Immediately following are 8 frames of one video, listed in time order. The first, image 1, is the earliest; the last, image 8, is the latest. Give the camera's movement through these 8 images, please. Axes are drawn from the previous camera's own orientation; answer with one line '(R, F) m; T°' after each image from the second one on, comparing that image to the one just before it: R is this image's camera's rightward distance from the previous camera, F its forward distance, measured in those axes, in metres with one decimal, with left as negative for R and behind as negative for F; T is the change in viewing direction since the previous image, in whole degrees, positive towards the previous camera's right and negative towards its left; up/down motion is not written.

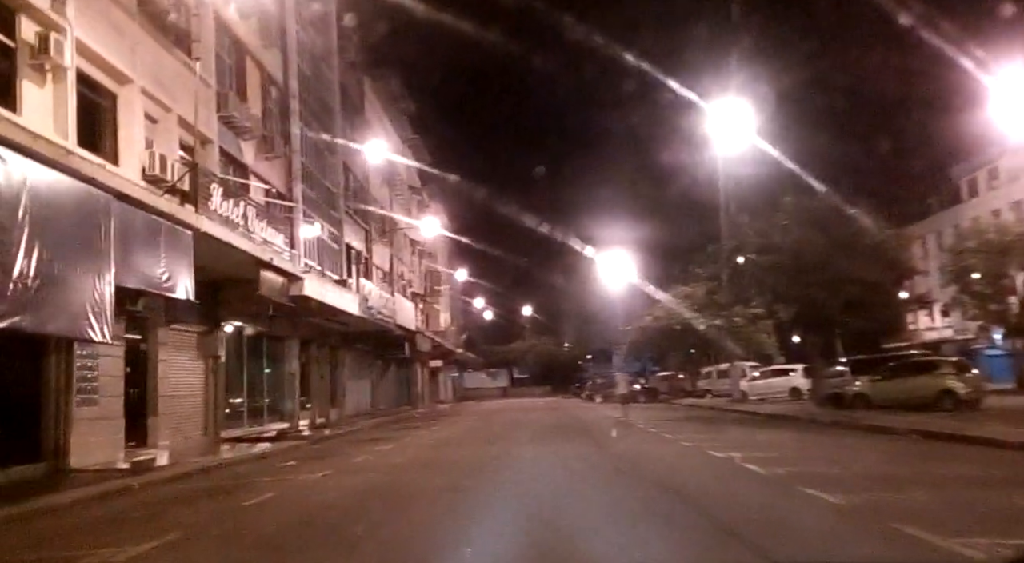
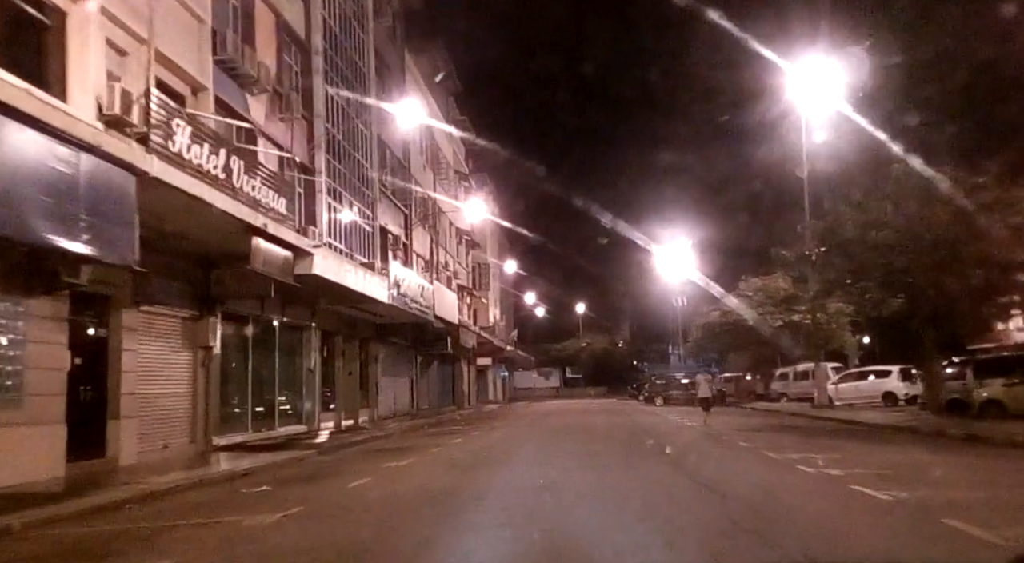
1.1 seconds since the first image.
(0.0, +4.4) m; -4°
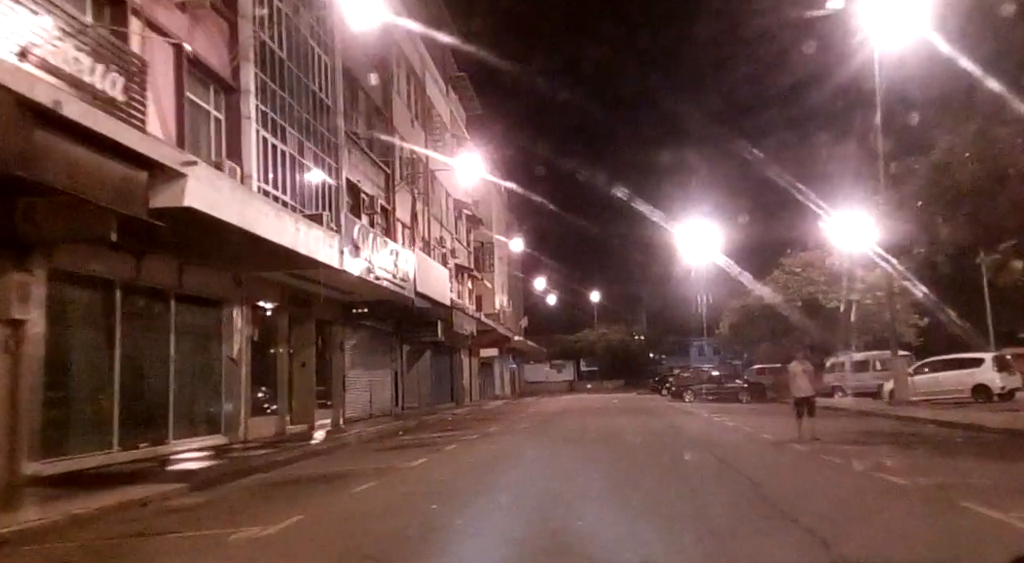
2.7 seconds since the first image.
(+0.4, +7.1) m; -1°
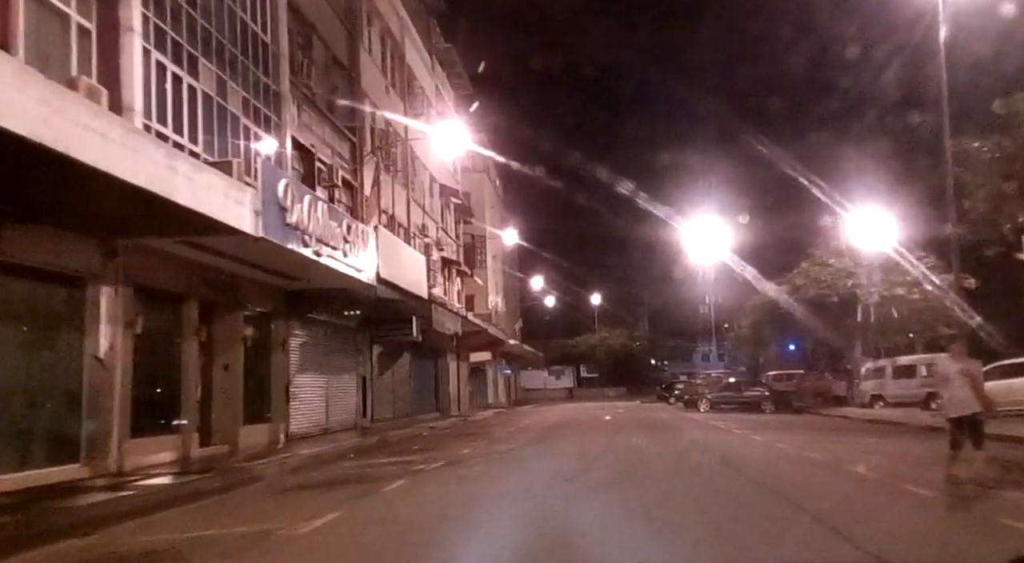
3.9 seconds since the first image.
(+0.4, +5.3) m; 0°
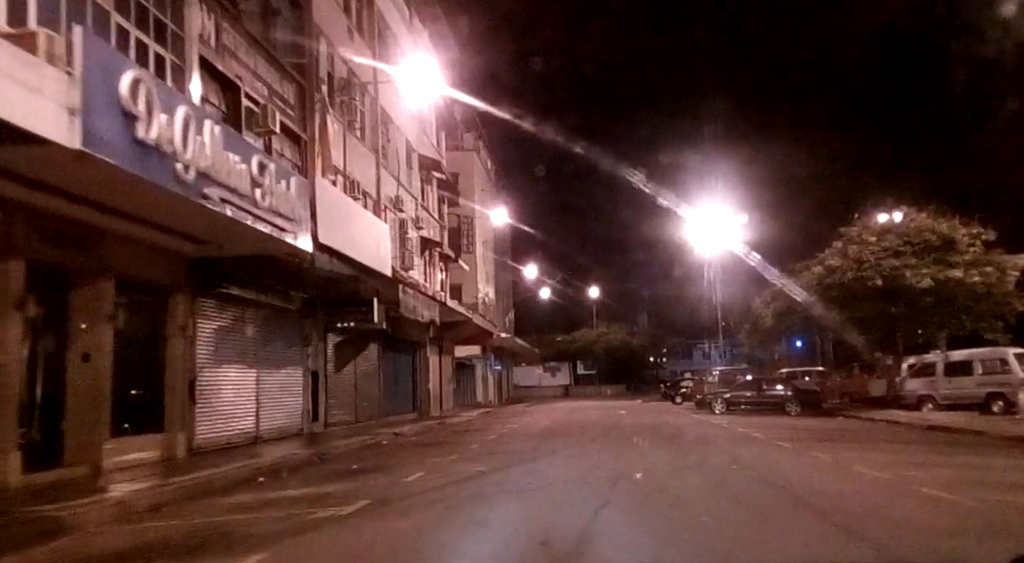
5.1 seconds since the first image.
(+0.4, +5.2) m; 0°
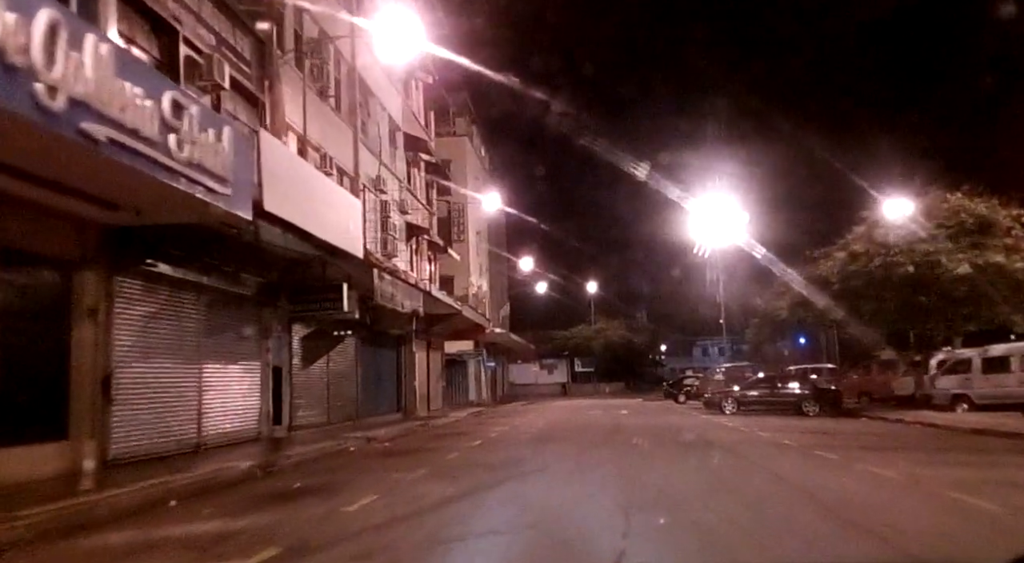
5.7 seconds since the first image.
(+0.2, +2.9) m; 0°
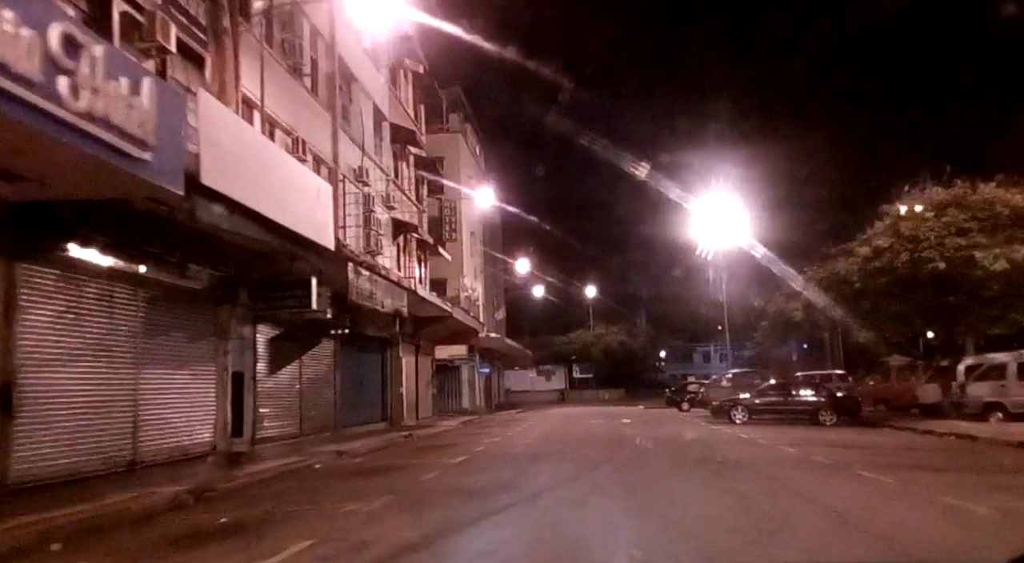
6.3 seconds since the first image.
(+0.2, +2.3) m; 0°
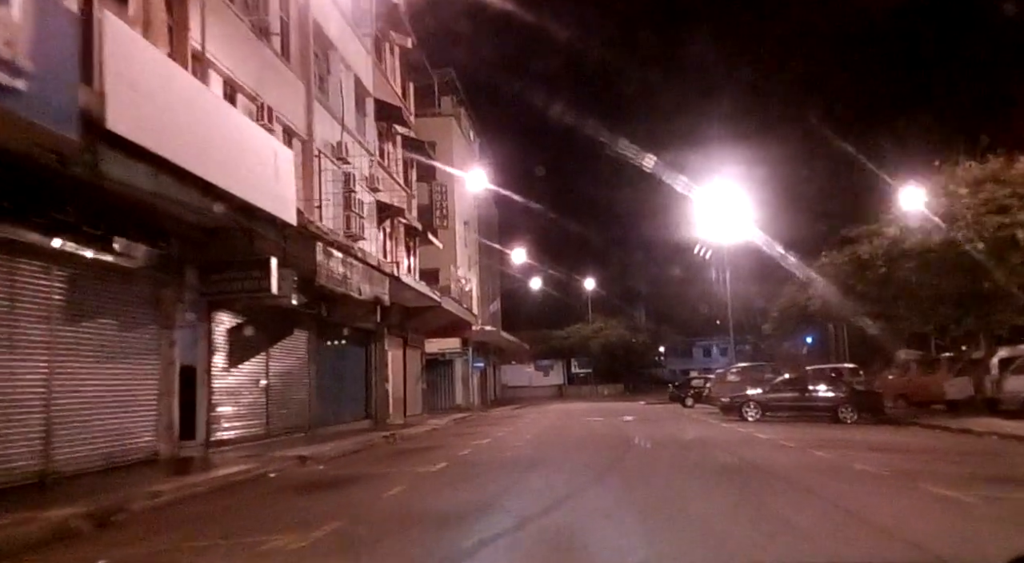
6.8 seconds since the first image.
(+0.2, +2.4) m; 0°
